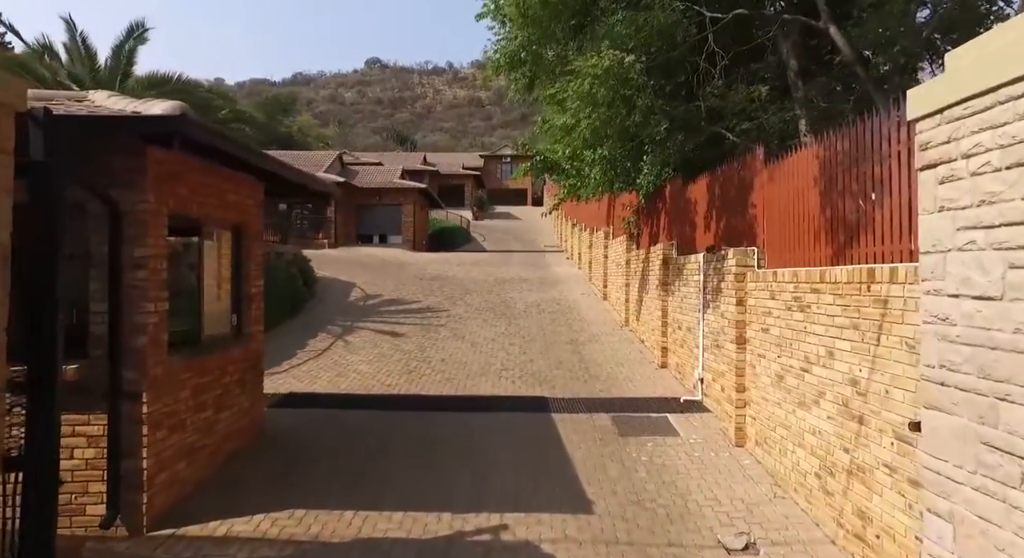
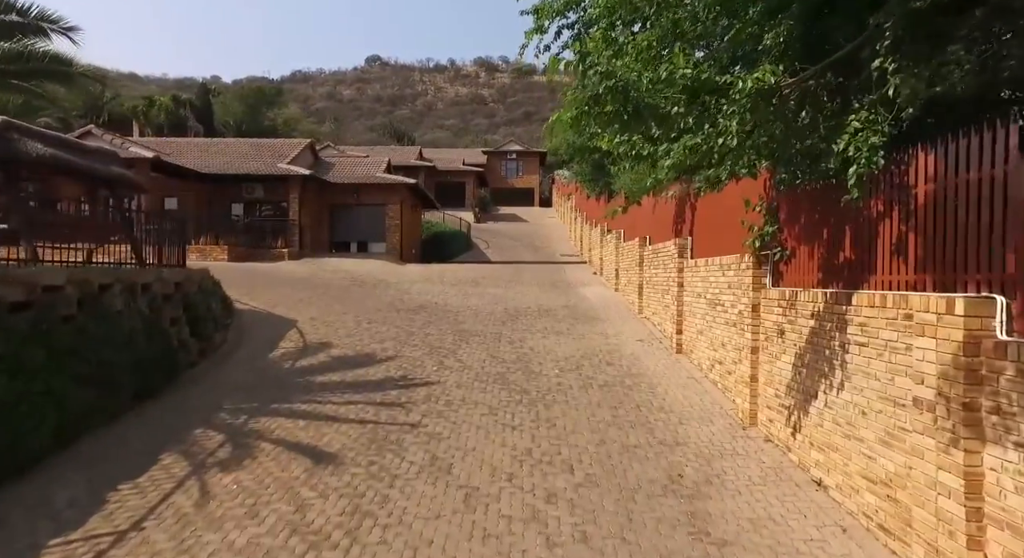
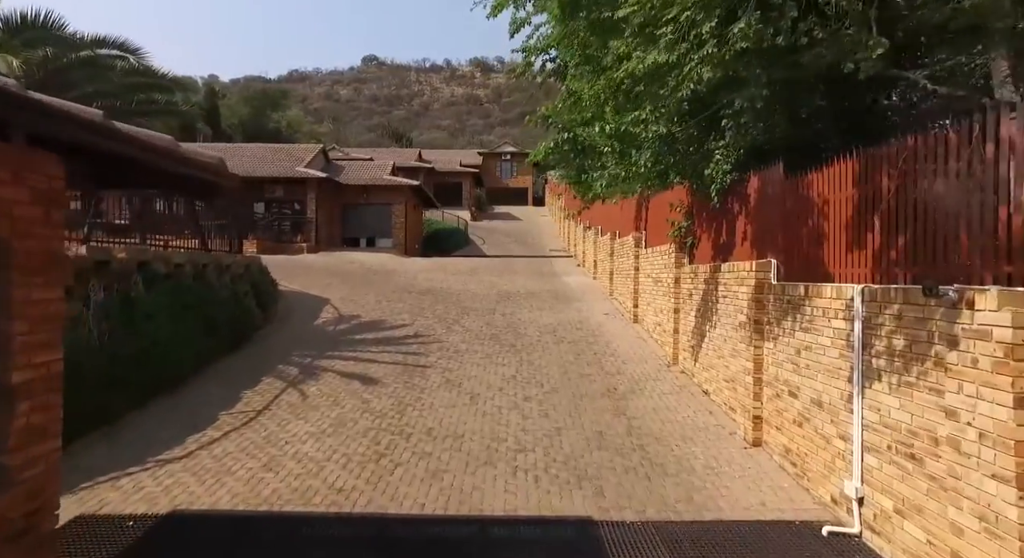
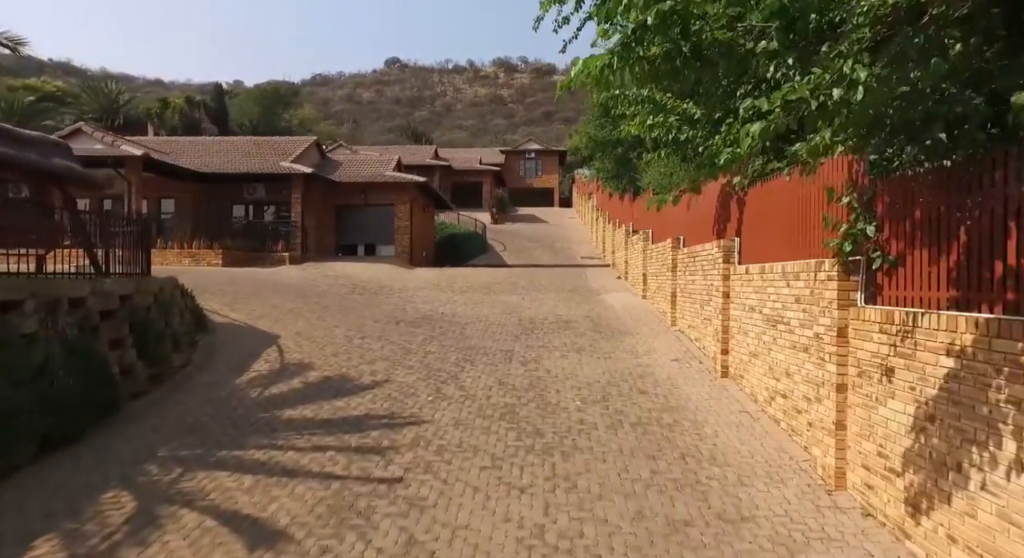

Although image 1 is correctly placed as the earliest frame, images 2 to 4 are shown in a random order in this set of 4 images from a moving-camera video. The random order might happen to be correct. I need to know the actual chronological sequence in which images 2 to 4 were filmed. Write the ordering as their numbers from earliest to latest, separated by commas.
3, 2, 4
